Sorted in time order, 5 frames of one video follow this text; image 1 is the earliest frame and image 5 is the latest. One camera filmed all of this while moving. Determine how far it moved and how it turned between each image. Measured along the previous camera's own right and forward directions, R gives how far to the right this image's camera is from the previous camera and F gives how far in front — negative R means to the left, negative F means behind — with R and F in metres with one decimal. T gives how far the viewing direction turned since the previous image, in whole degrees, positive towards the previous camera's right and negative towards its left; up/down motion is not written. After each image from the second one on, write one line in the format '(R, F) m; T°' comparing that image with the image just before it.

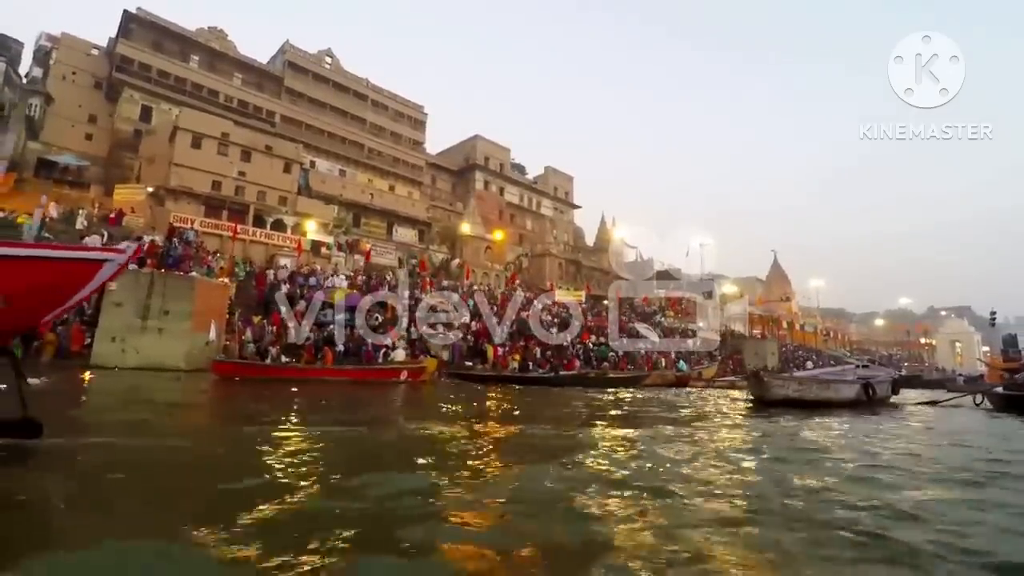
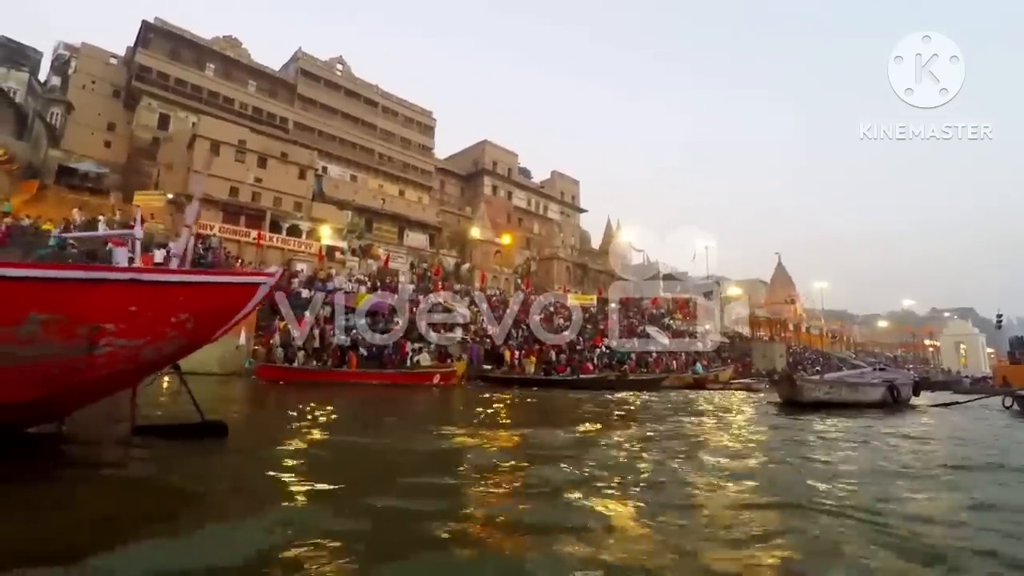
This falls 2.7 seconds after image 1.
(-0.7, -0.5) m; 0°
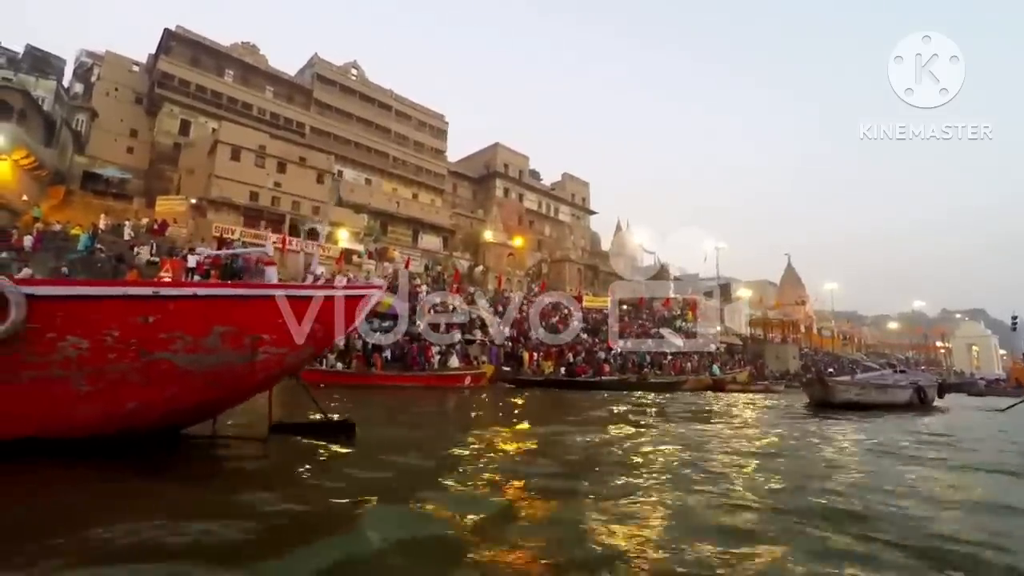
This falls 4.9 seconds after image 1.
(-0.6, -0.4) m; -1°
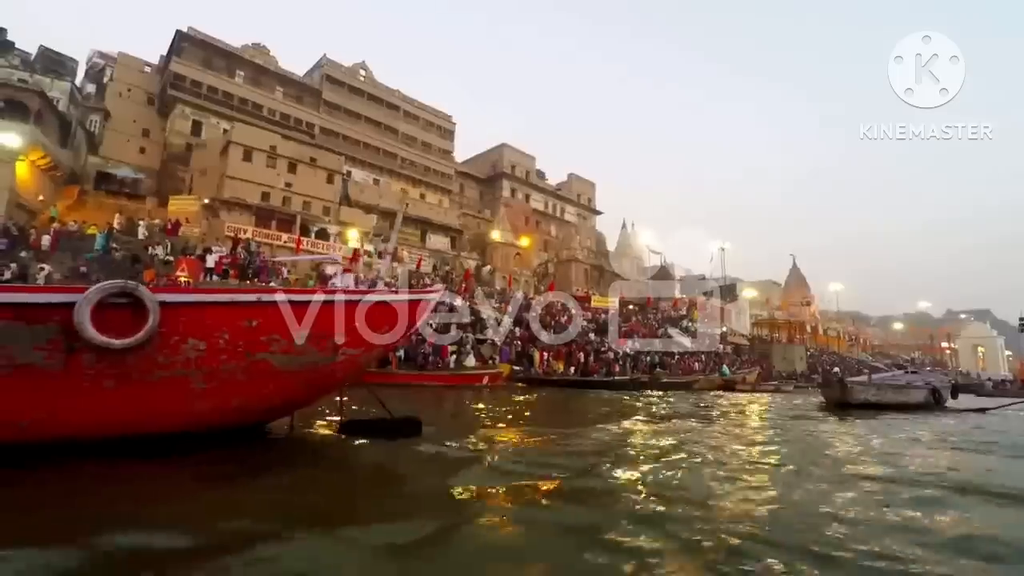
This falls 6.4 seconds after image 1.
(-0.4, -0.2) m; 0°
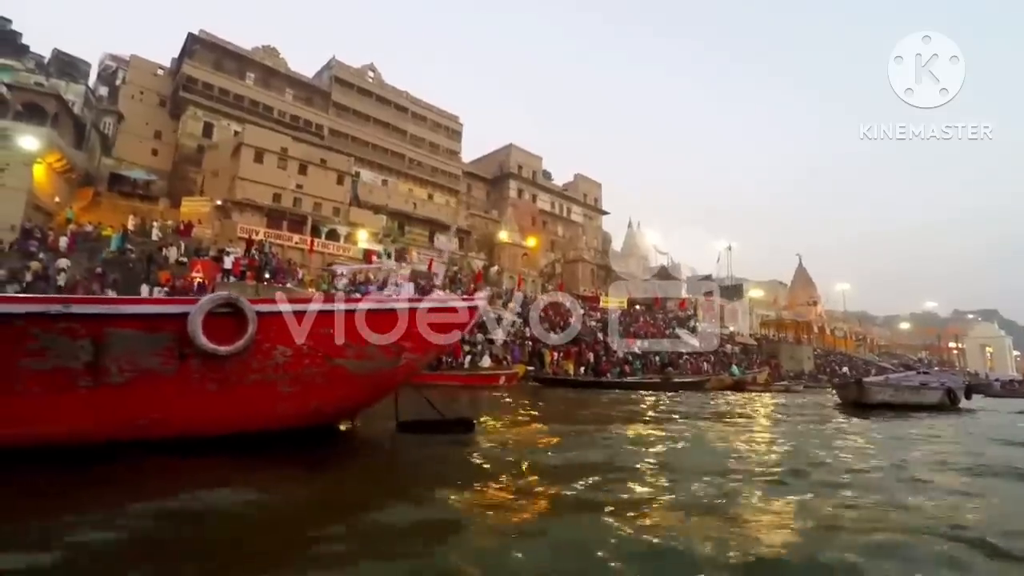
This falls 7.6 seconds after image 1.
(-0.3, -0.2) m; 0°
